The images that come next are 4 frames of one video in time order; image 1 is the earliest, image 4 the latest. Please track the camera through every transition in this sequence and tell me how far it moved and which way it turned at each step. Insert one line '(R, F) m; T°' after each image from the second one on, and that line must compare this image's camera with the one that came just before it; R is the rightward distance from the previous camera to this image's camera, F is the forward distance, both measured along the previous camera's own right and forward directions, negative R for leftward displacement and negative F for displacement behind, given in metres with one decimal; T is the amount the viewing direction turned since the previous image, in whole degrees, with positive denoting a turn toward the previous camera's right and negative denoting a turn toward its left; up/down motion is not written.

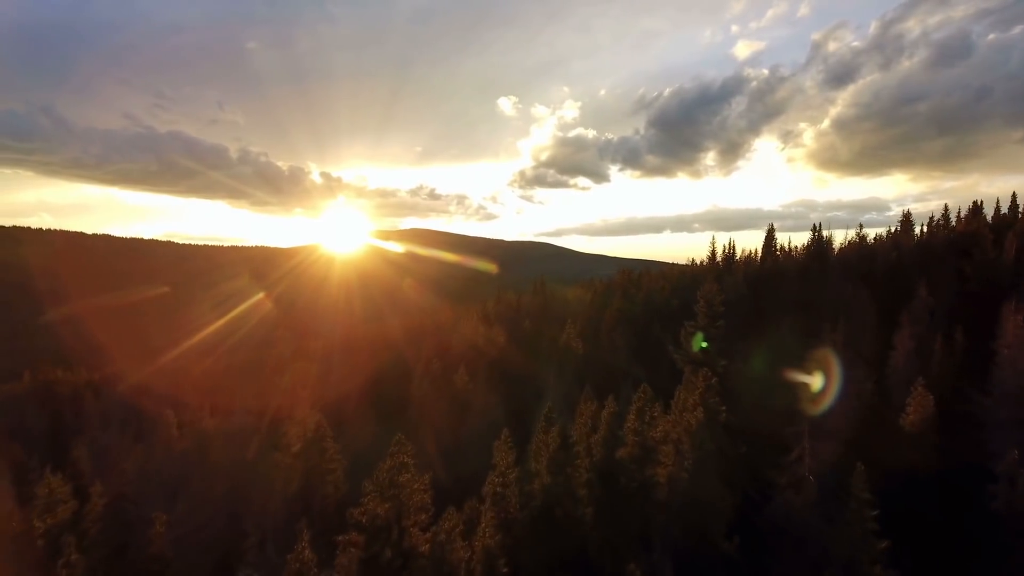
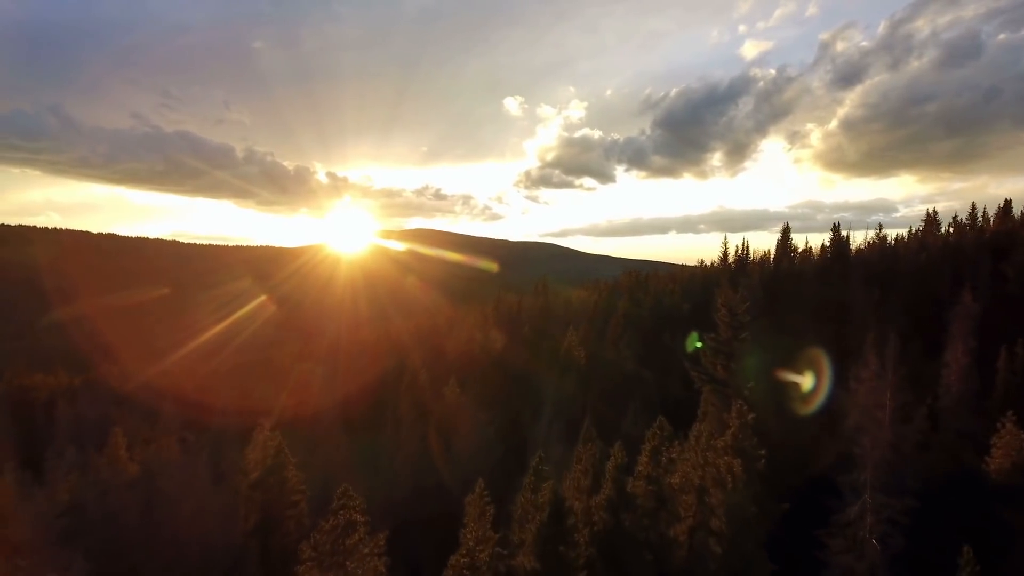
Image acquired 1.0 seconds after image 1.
(0.0, +0.6) m; 0°
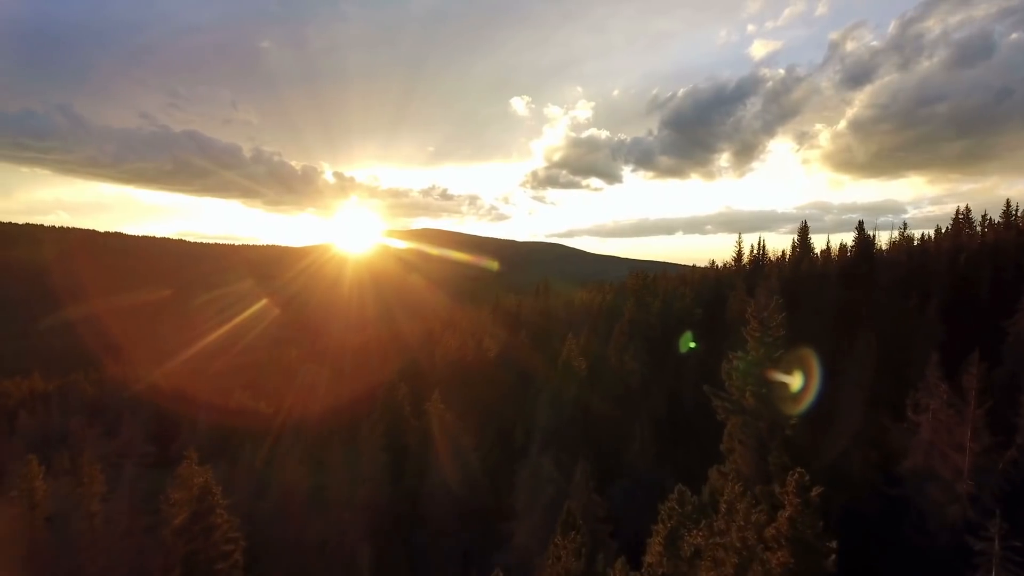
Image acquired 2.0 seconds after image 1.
(-0.1, +0.8) m; -1°
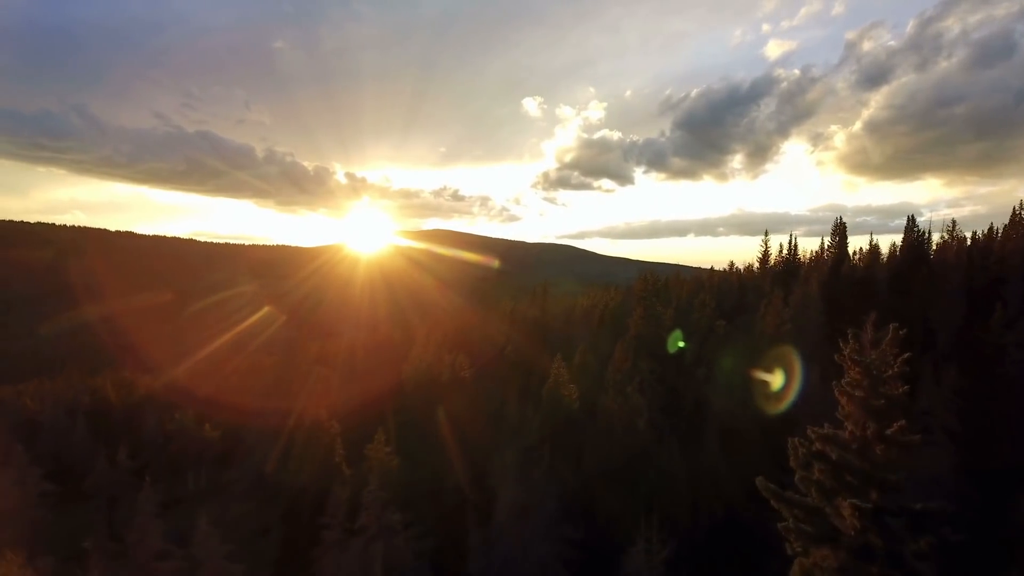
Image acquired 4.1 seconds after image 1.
(0.0, +1.5) m; -1°
